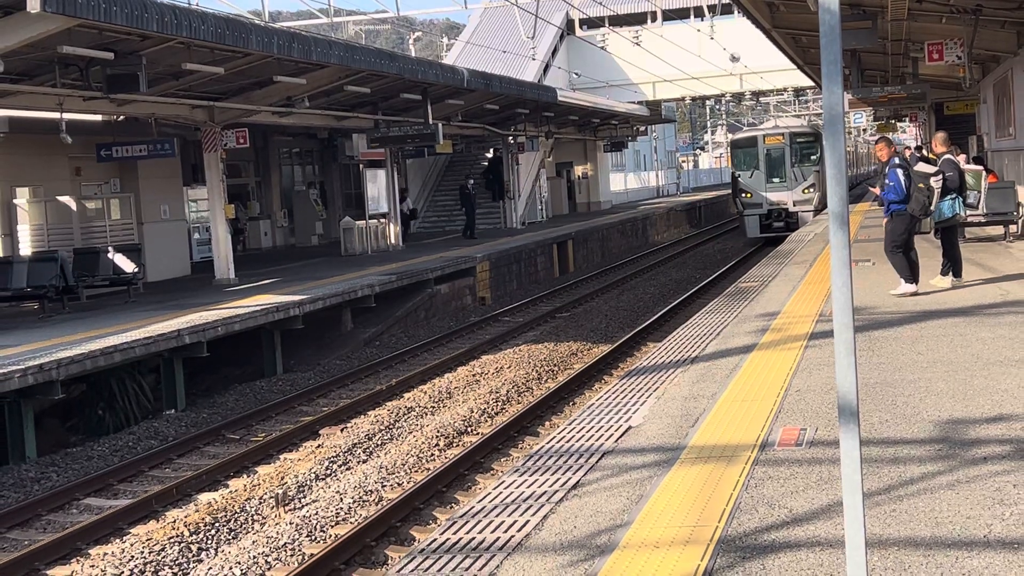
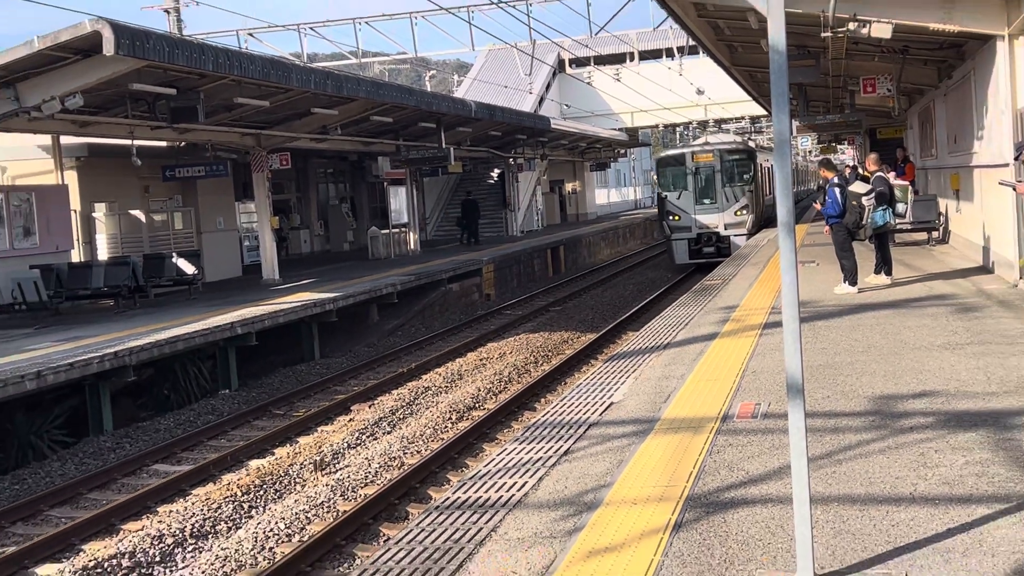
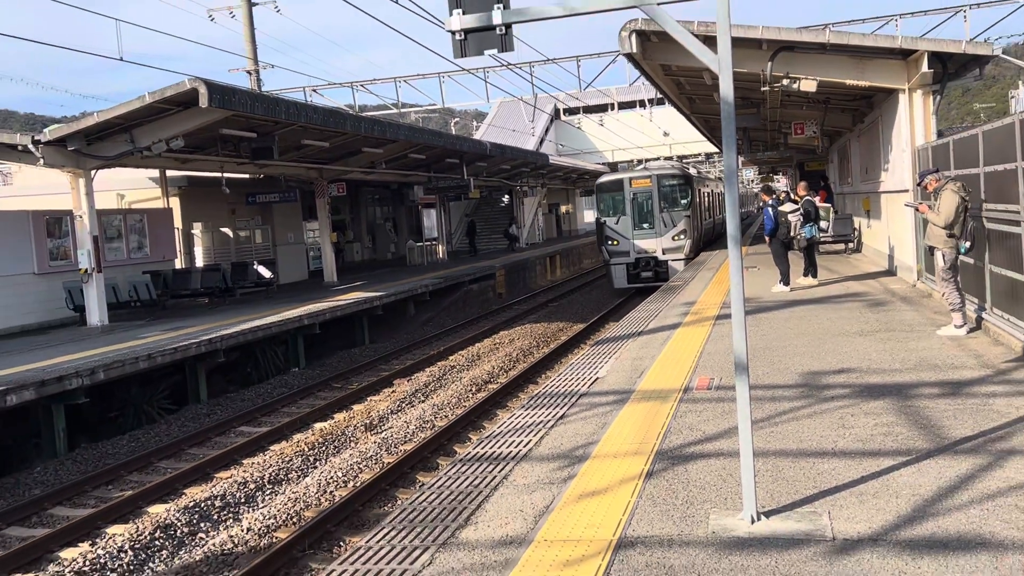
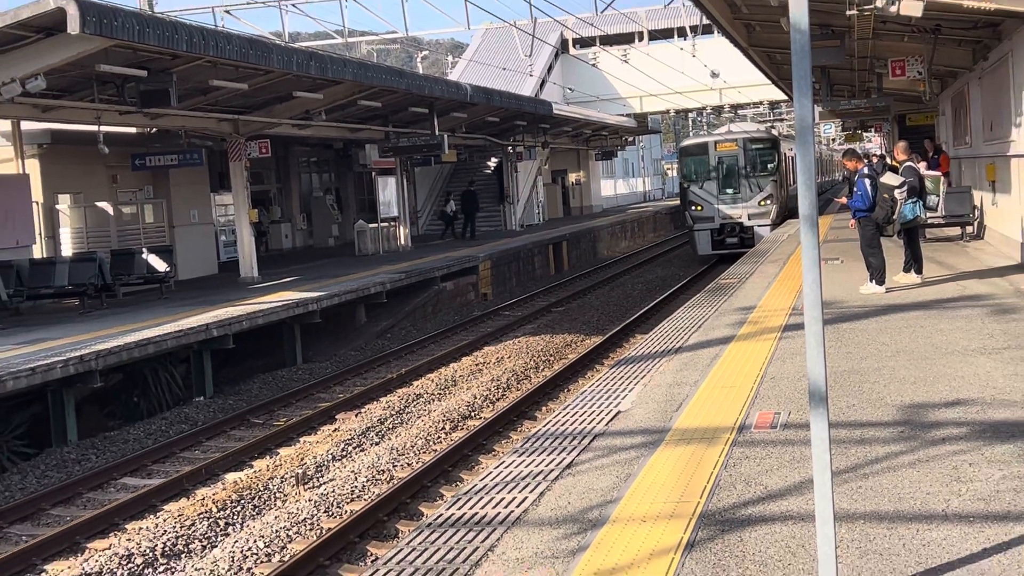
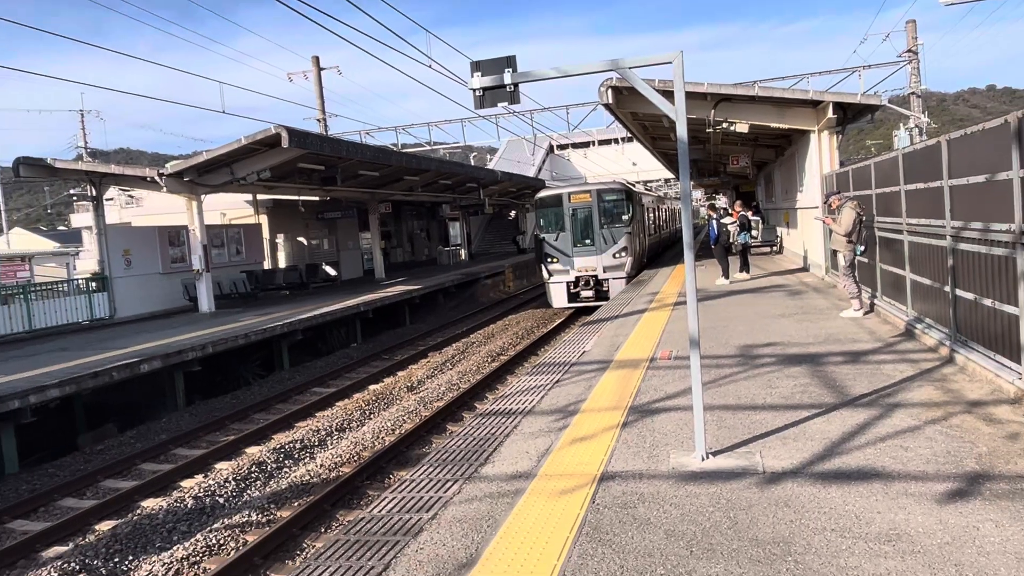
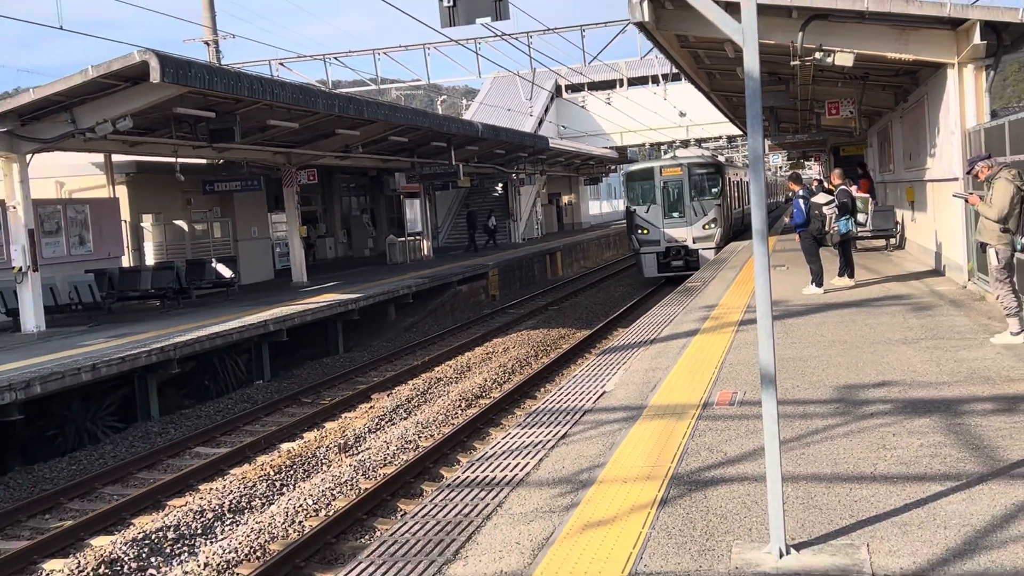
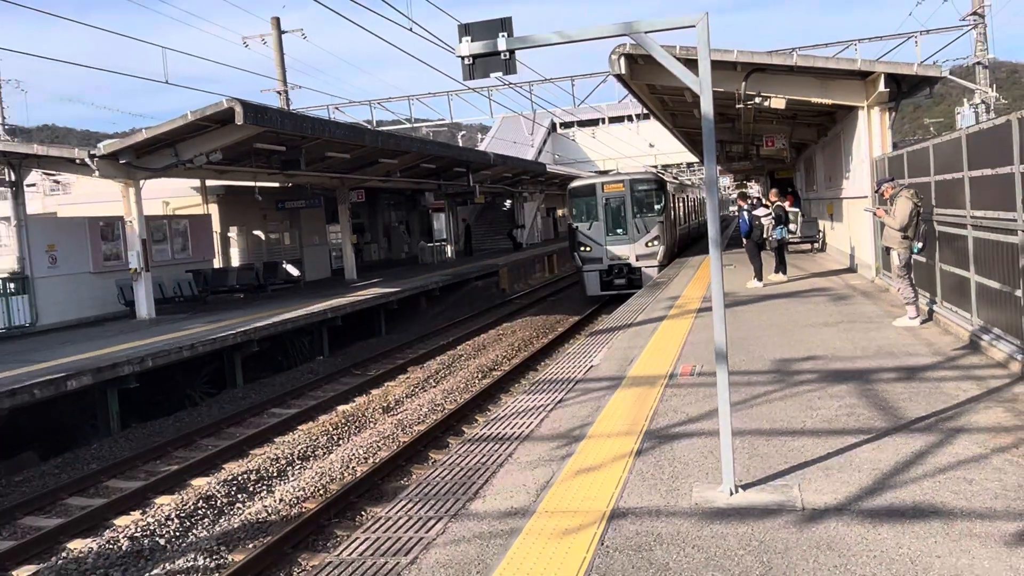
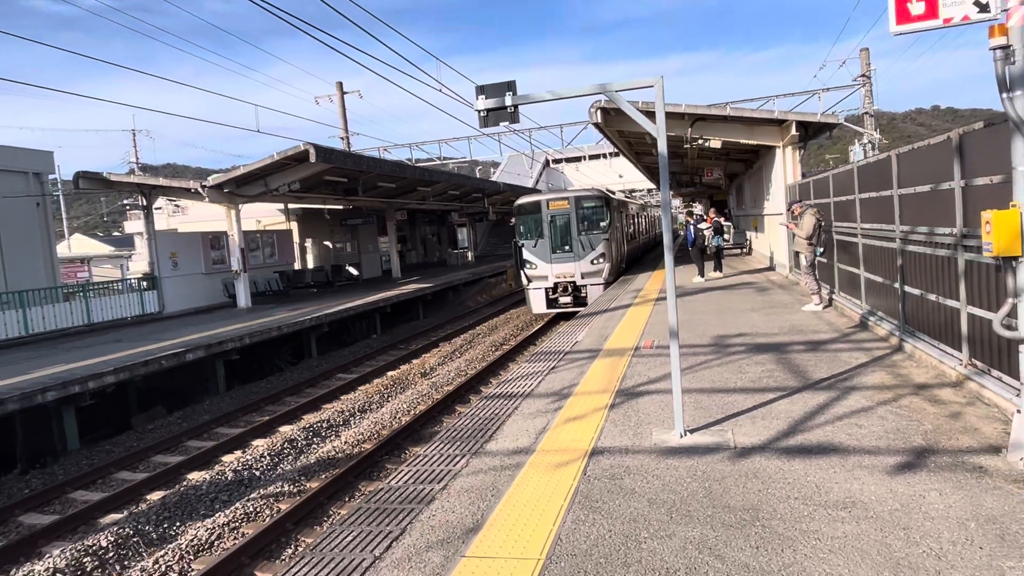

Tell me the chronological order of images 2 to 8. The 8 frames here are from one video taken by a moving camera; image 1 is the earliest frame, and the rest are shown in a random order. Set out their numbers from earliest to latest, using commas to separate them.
4, 2, 6, 3, 7, 5, 8
